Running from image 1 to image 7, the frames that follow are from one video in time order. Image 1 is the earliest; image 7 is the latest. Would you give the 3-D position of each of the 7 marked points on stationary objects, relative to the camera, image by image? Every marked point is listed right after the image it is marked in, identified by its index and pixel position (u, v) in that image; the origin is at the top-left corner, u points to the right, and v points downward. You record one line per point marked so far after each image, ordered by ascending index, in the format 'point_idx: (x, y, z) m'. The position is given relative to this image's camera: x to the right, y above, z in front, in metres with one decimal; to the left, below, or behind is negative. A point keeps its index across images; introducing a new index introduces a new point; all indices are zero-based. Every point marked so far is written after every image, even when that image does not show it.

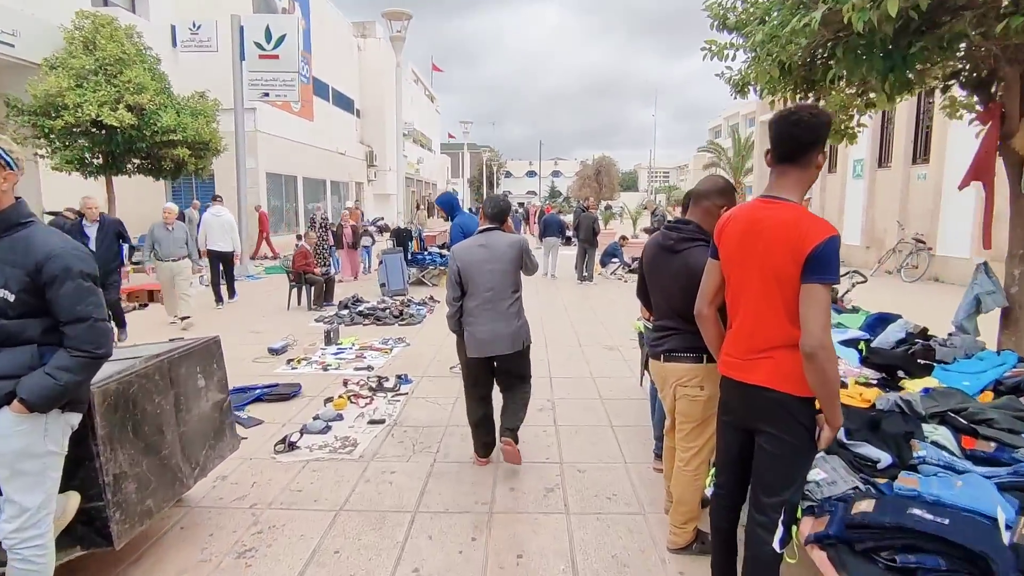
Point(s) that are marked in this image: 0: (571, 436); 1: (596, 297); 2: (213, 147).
0: (+0.4, -1.1, +4.4) m
1: (+1.6, -0.2, +11.3) m
2: (-6.3, +3.0, +12.1) m
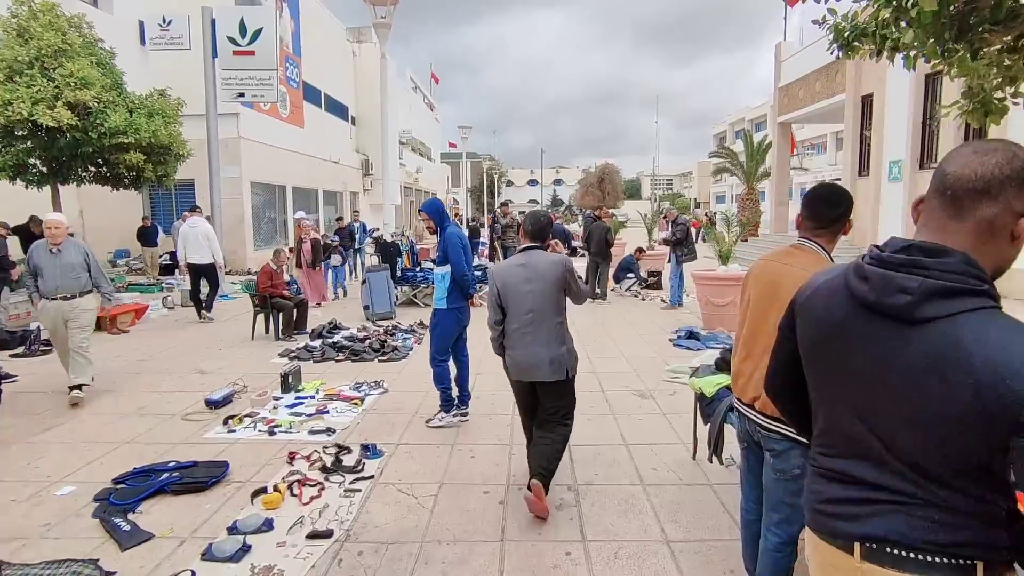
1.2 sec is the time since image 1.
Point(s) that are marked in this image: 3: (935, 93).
0: (+0.5, -1.4, +2.9) m
1: (+1.7, -0.5, +9.8) m
2: (-6.3, +2.5, +10.7) m
3: (+9.7, +4.5, +13.2) m
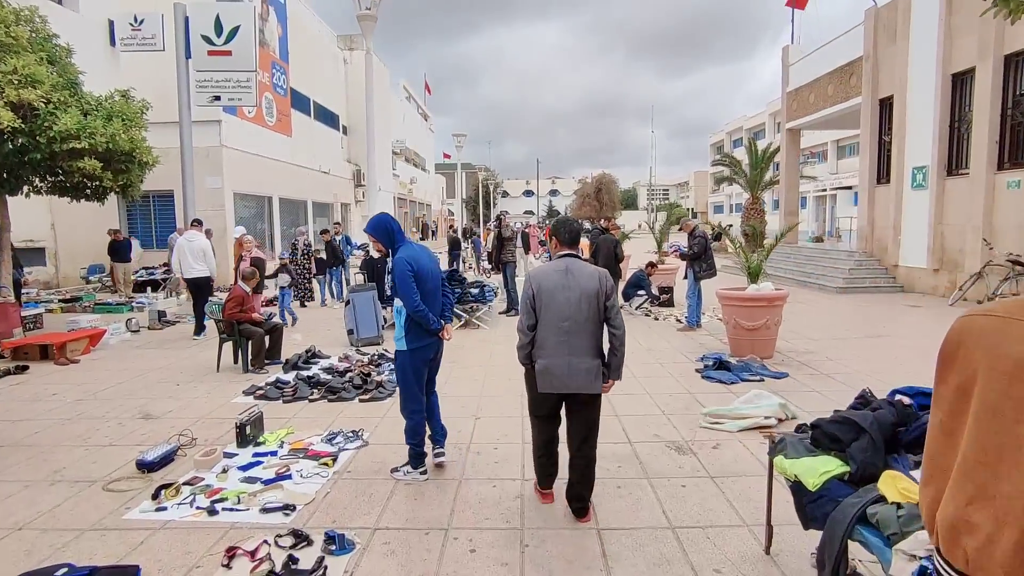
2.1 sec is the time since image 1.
0: (+0.6, -1.6, +1.8) m
1: (+1.7, -0.9, +8.8) m
2: (-6.3, +2.2, +9.7) m
3: (+9.7, +4.2, +12.3) m
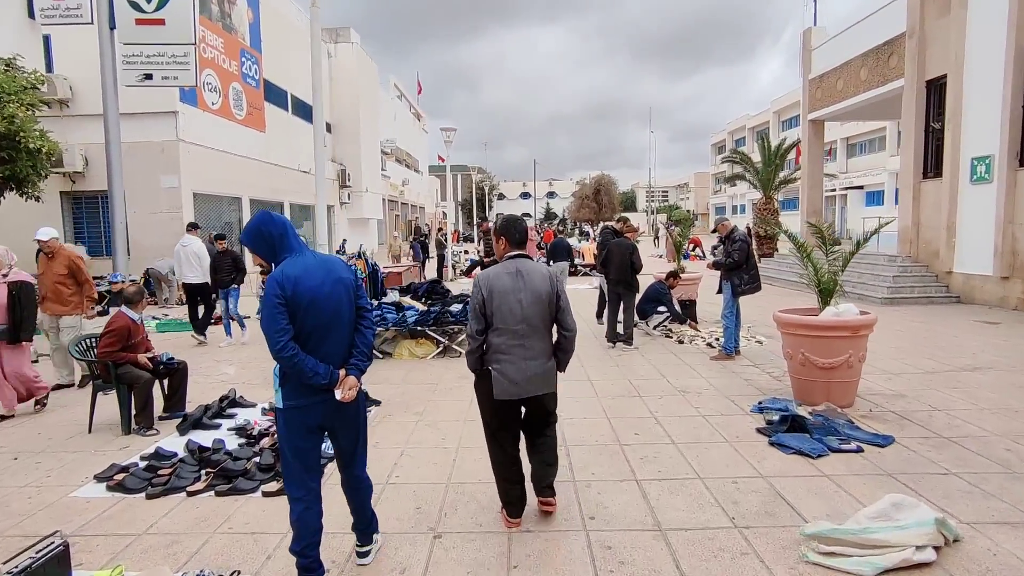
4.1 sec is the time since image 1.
0: (+0.5, -1.8, -0.2) m
1: (+1.6, -1.1, +6.7) m
2: (-6.4, +1.9, +7.6) m
3: (+9.5, +3.9, +10.4) m
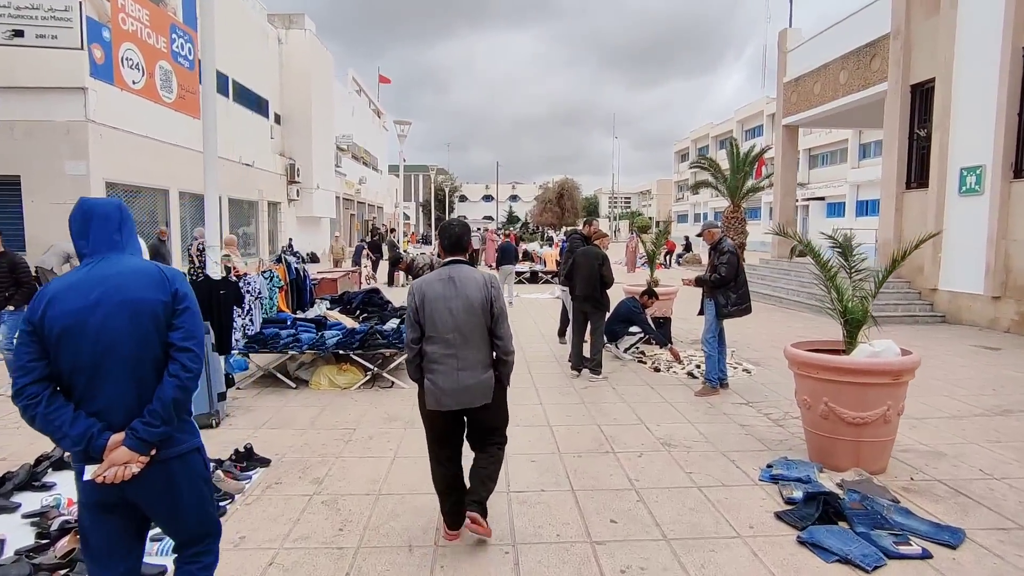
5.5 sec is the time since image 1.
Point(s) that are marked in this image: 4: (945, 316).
0: (+0.4, -1.9, -1.6) m
1: (+1.0, -1.3, +5.4) m
2: (-7.0, +1.8, +5.7) m
3: (+8.8, +3.6, +9.5) m
4: (+8.6, -0.6, +11.5) m
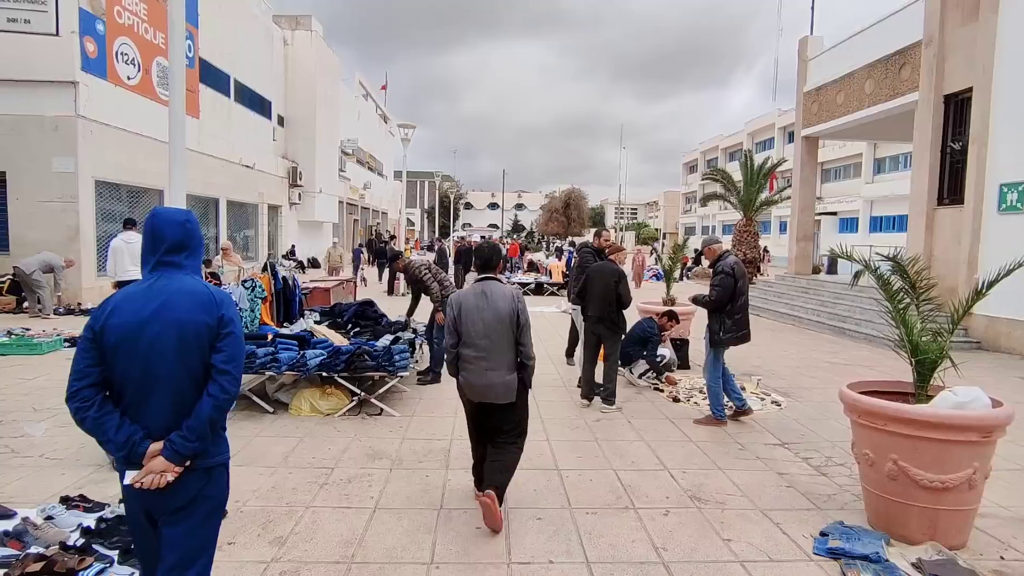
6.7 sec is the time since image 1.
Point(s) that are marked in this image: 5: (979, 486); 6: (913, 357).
0: (+0.3, -2.0, -2.4) m
1: (+1.1, -1.5, +4.6) m
2: (-6.9, +1.8, +5.1) m
3: (+8.9, +3.2, +8.8) m
4: (+8.7, -1.0, +10.7) m
5: (+2.8, -1.2, +3.5) m
6: (+2.6, -0.5, +3.8) m
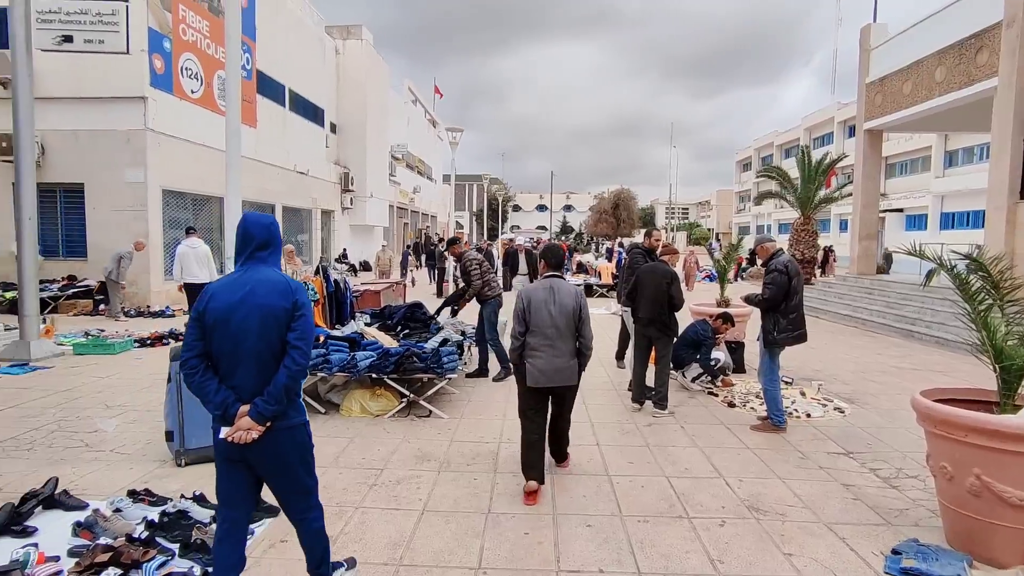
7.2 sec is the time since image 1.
0: (+0.1, -2.0, -2.5) m
1: (+1.4, -1.5, +4.4) m
2: (-6.4, +1.8, +5.6) m
3: (+9.6, +3.2, +8.0) m
4: (+9.6, -1.0, +9.8) m
5: (+3.1, -1.2, +3.1) m
6: (+2.9, -0.5, +3.5) m
